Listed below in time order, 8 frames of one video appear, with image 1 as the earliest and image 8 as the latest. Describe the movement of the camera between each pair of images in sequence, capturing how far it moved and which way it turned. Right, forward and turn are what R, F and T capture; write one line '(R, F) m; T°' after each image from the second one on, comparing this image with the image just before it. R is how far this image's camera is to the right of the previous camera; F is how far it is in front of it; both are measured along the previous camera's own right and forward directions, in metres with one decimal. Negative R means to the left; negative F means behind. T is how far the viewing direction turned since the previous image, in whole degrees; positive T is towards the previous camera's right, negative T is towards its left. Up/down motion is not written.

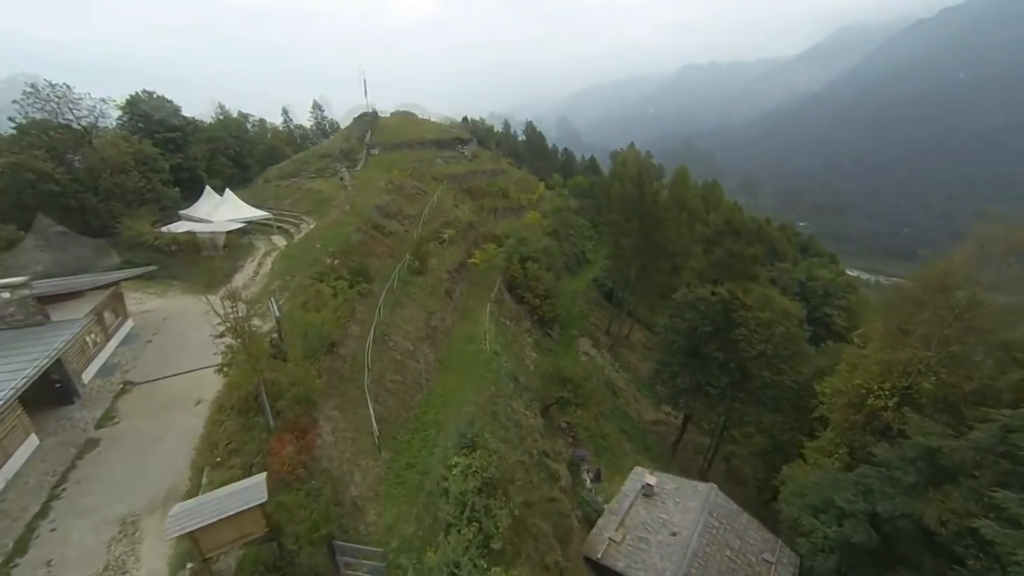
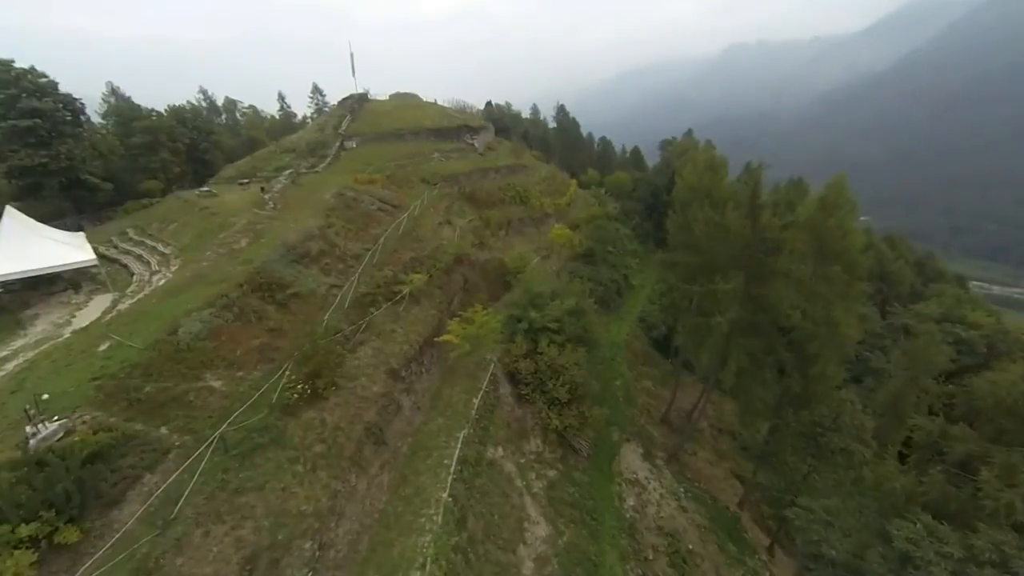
(+1.3, +13.6) m; -5°
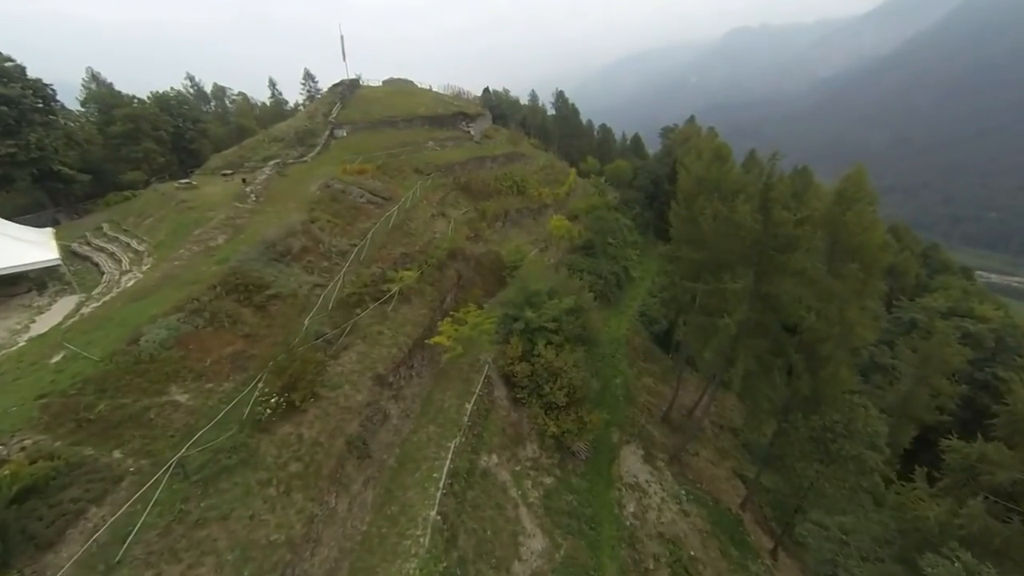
(+0.2, +1.0) m; 0°
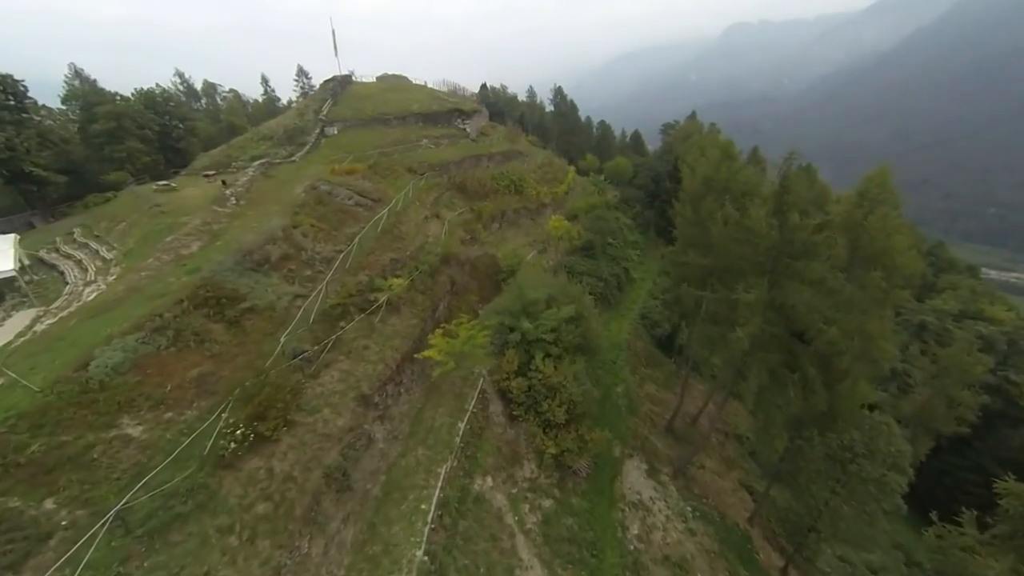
(+0.2, +1.2) m; 0°
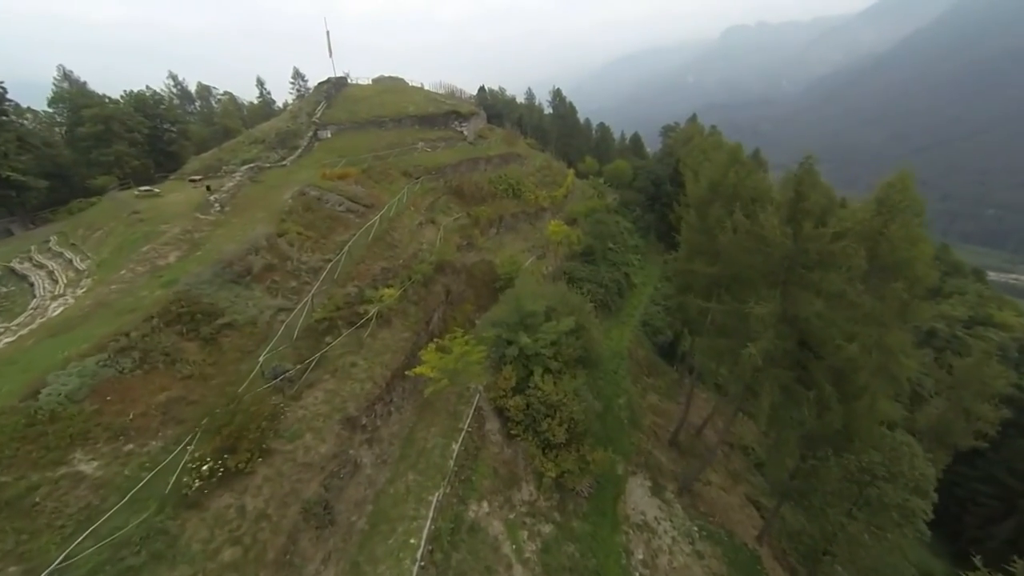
(+0.1, +0.9) m; 0°
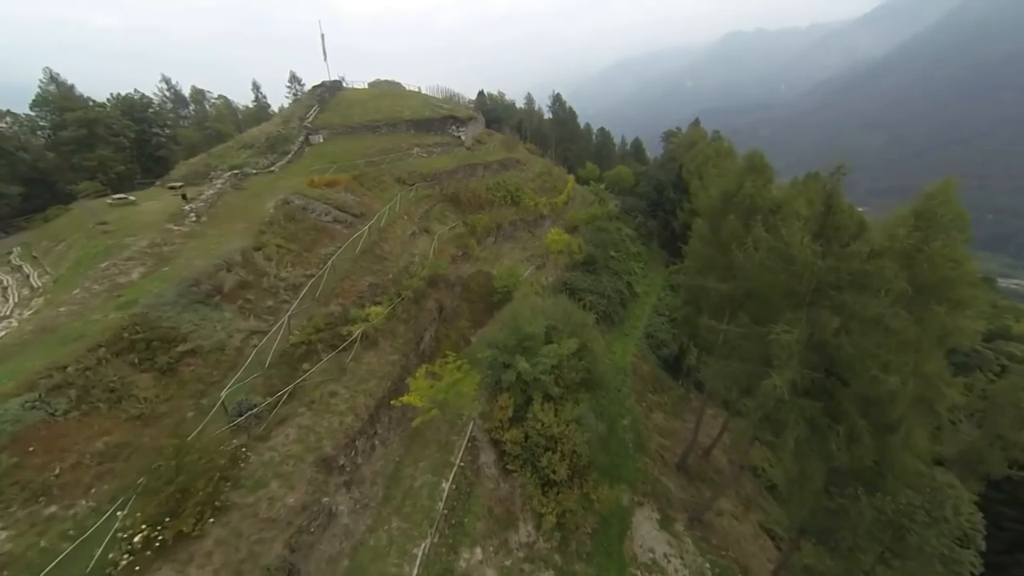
(+0.1, +1.4) m; 0°
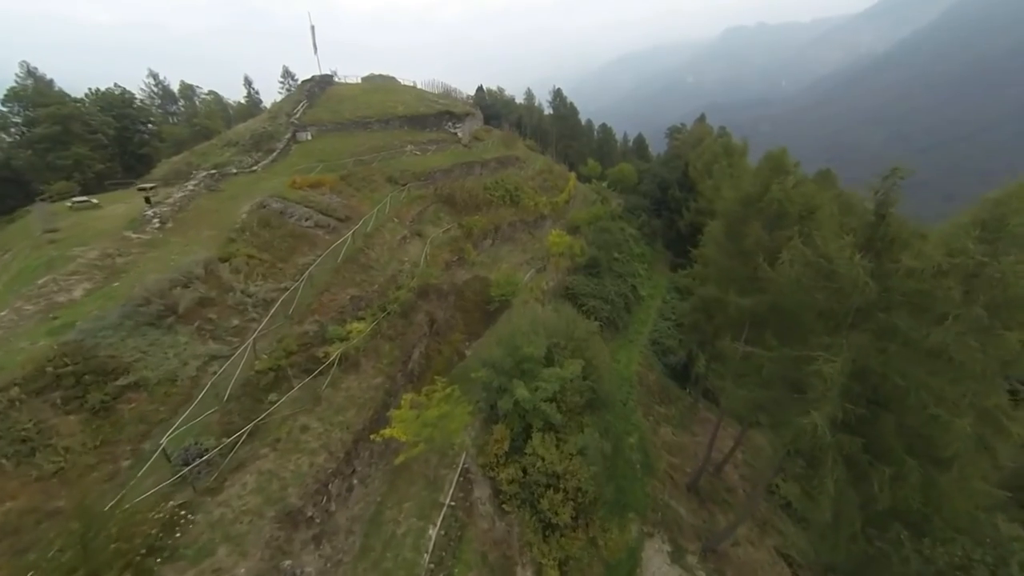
(+0.1, +1.7) m; 0°
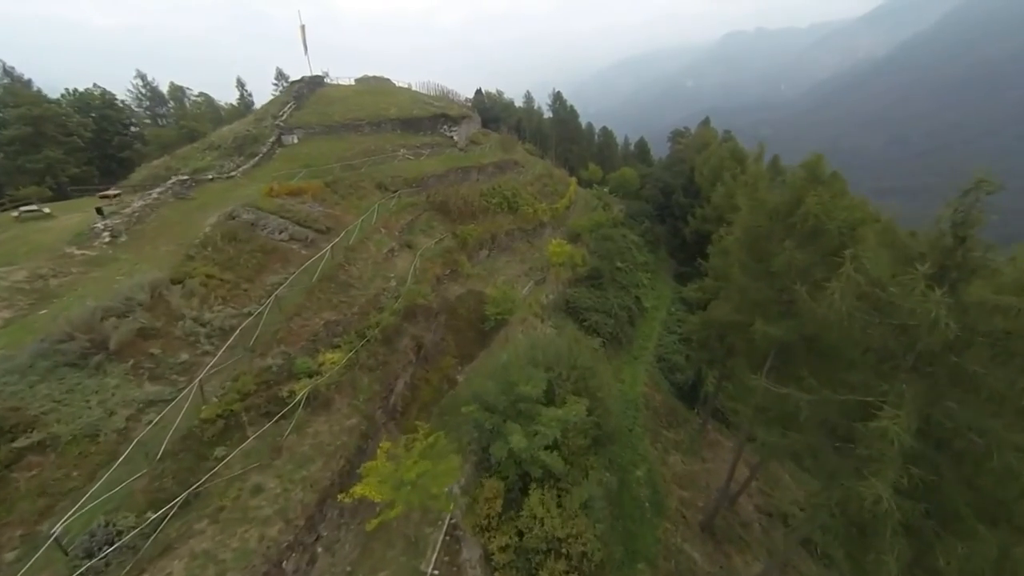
(+0.1, +1.8) m; 0°
